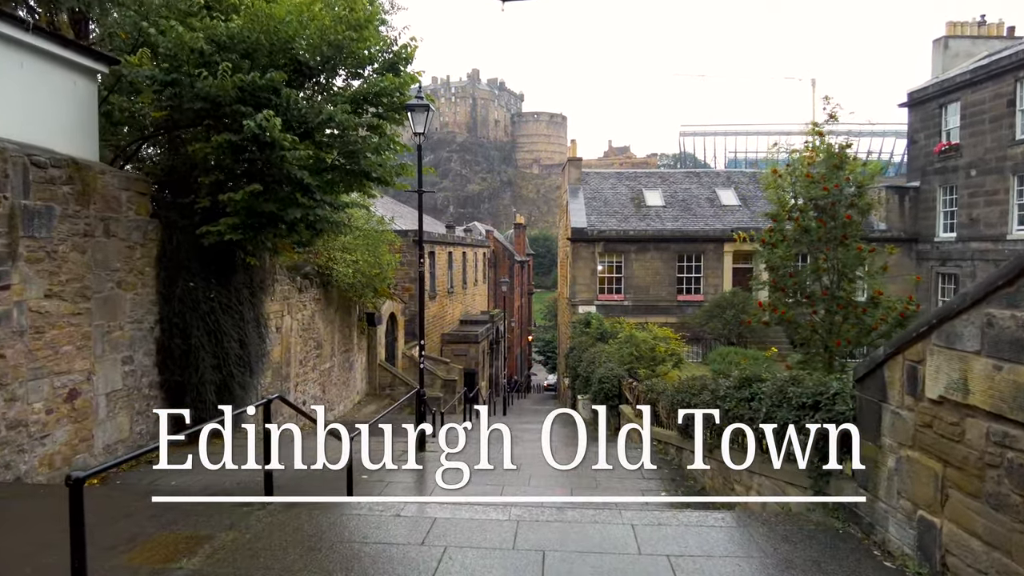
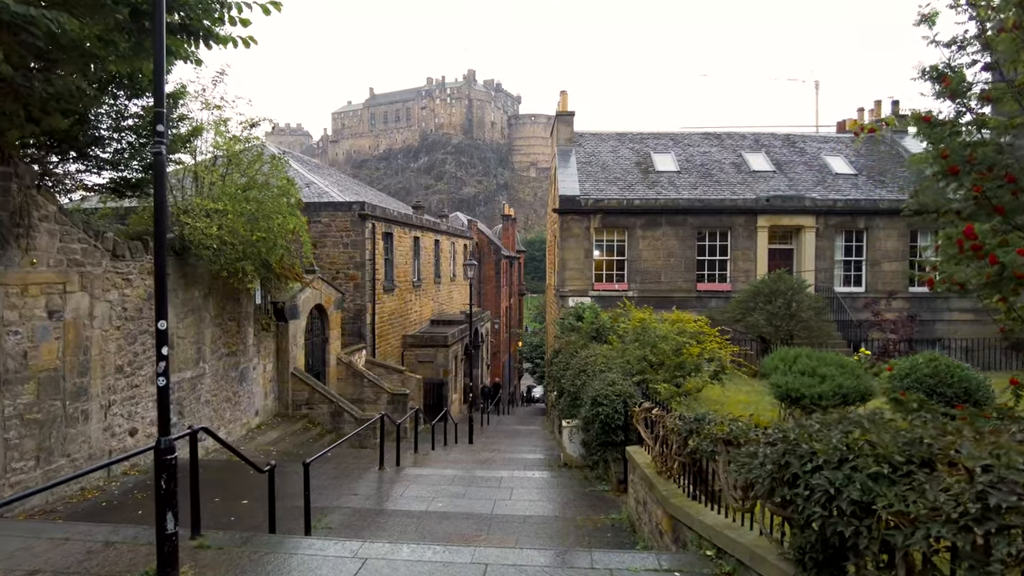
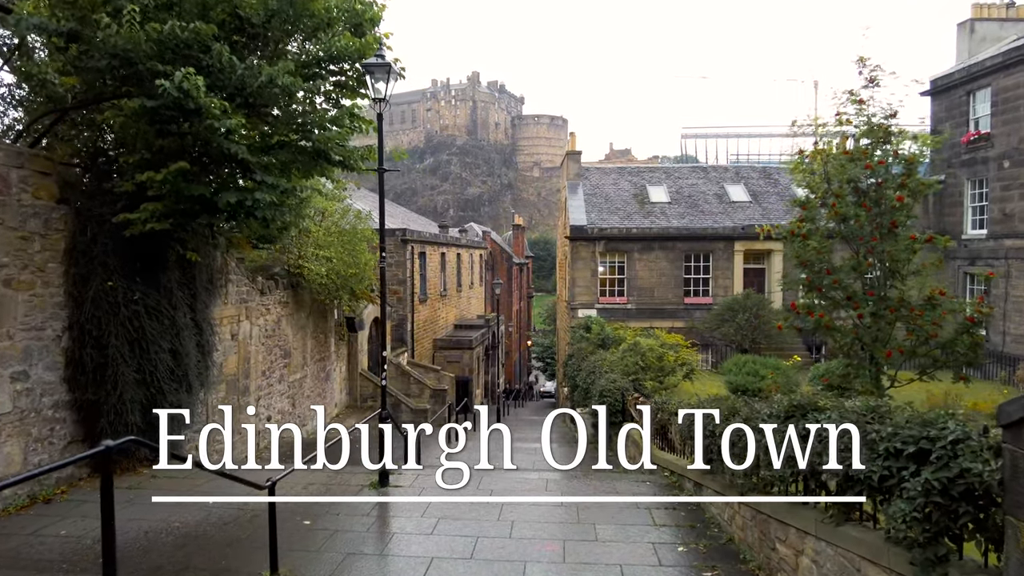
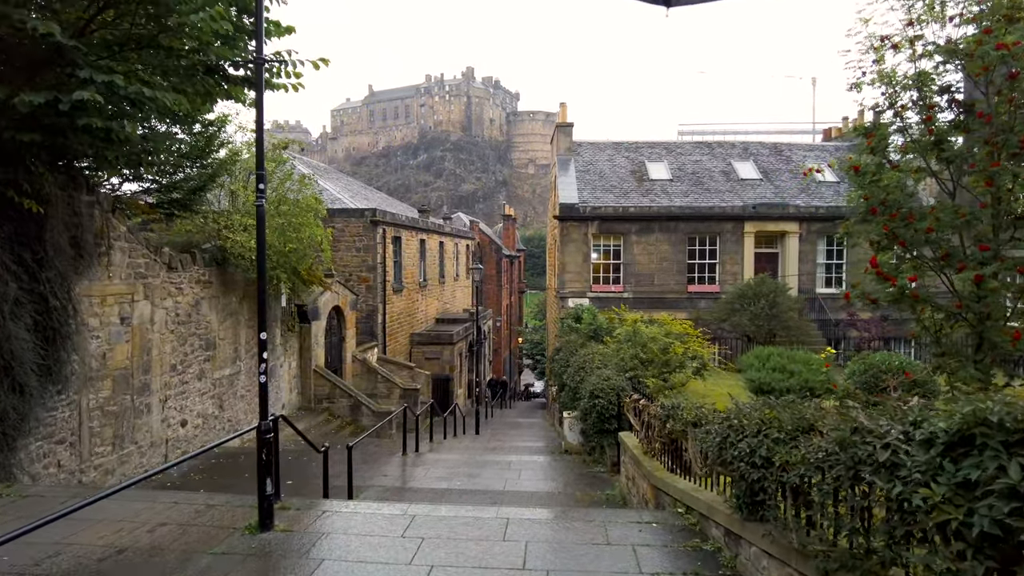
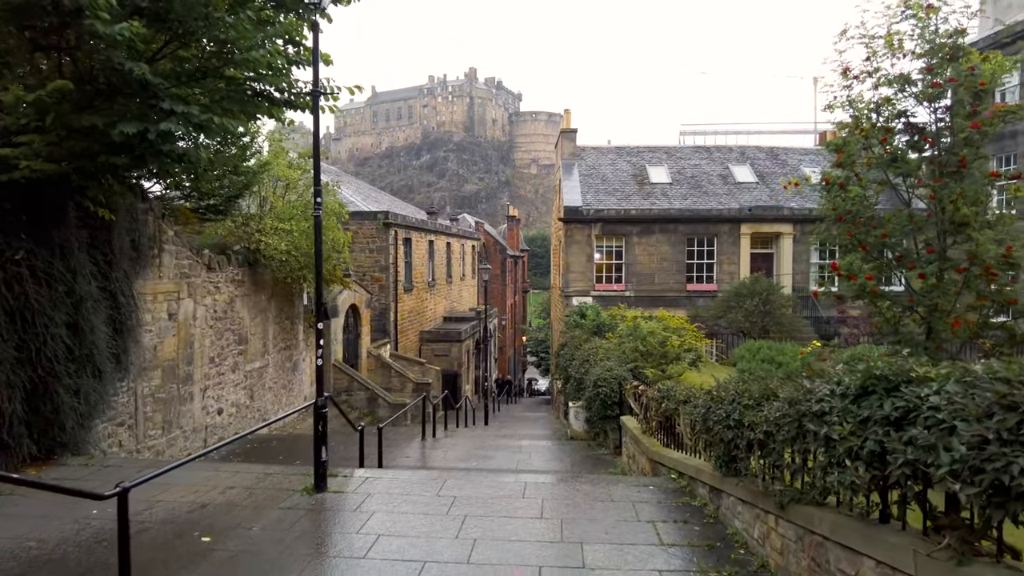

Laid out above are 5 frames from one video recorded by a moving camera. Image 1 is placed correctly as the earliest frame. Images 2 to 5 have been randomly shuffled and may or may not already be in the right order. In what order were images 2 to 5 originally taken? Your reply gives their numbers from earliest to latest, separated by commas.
3, 5, 4, 2
